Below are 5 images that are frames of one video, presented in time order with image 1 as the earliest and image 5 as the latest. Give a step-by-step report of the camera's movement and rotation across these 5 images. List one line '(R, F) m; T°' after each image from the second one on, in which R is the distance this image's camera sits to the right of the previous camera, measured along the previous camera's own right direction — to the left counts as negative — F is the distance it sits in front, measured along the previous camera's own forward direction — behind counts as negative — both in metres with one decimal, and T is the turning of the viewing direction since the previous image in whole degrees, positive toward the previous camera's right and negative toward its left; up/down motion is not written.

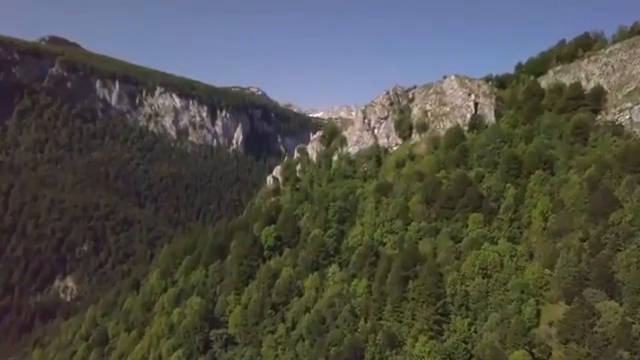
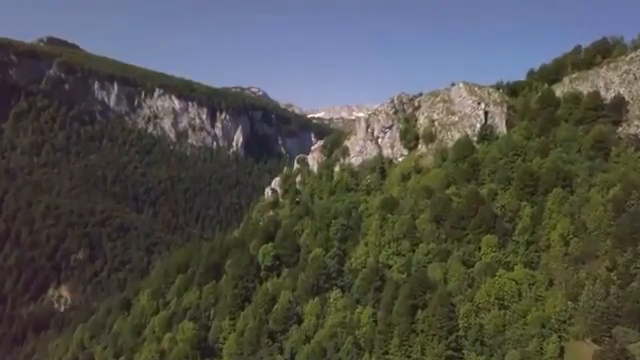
(0.0, +6.7) m; 0°
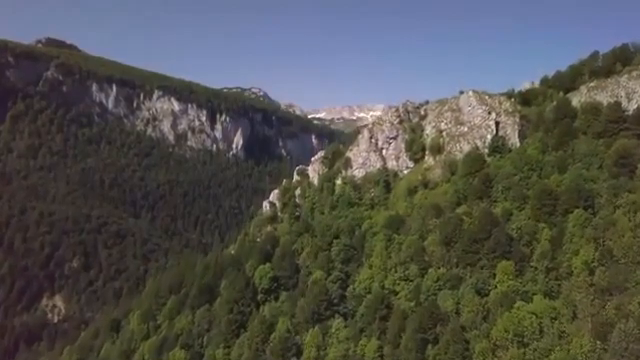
(0.0, +6.7) m; 0°
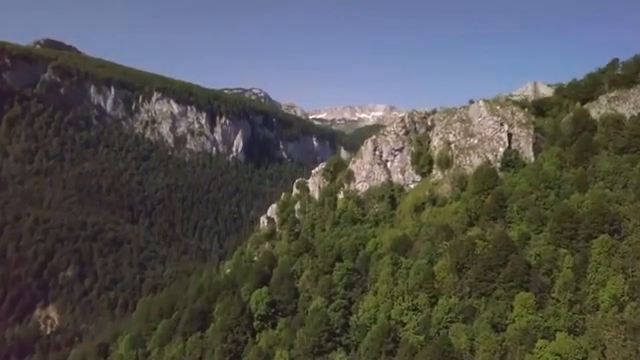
(0.0, +6.7) m; 0°
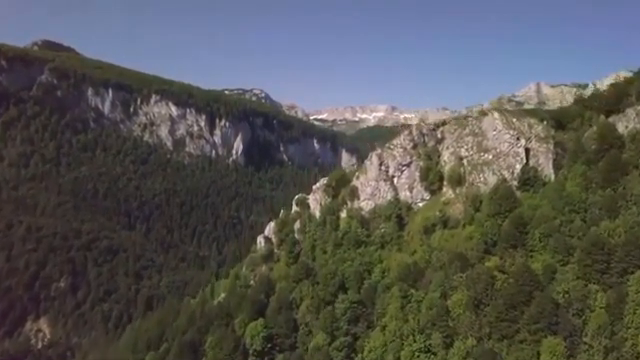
(0.0, +8.0) m; 0°
